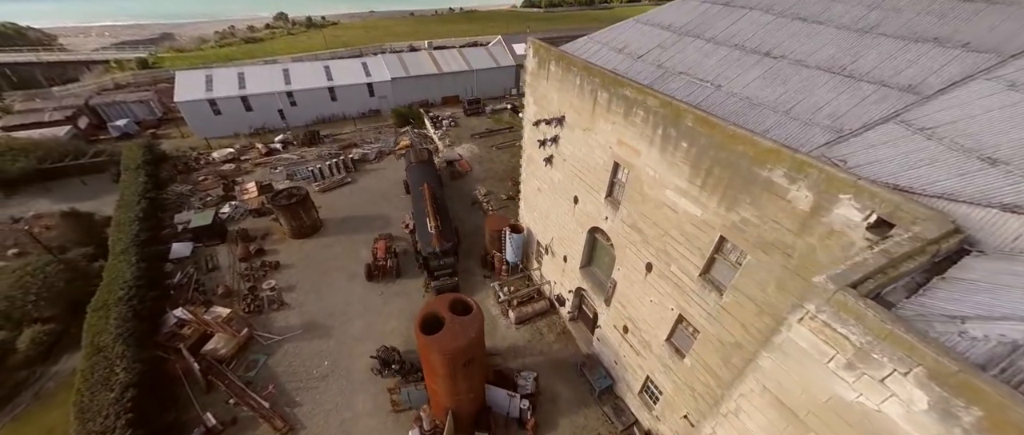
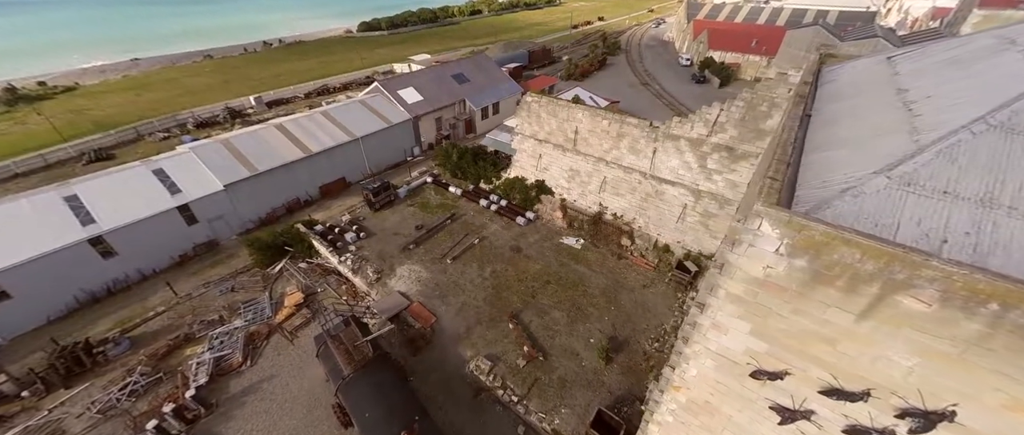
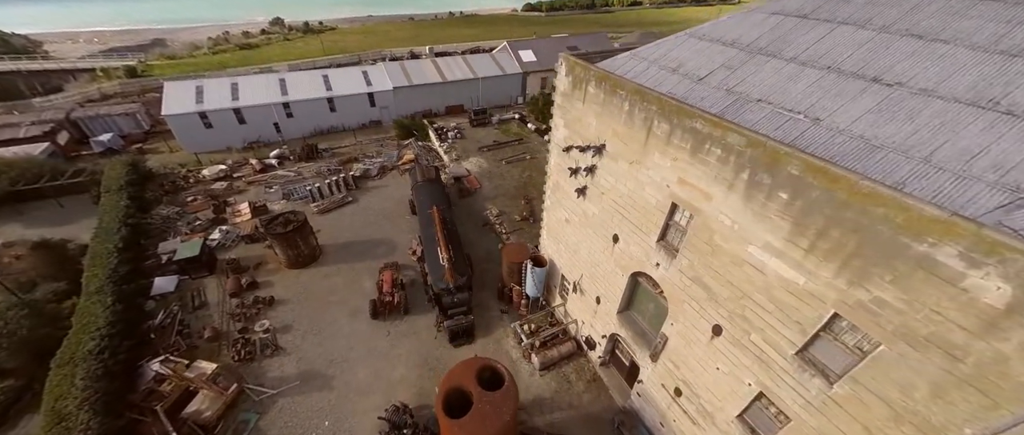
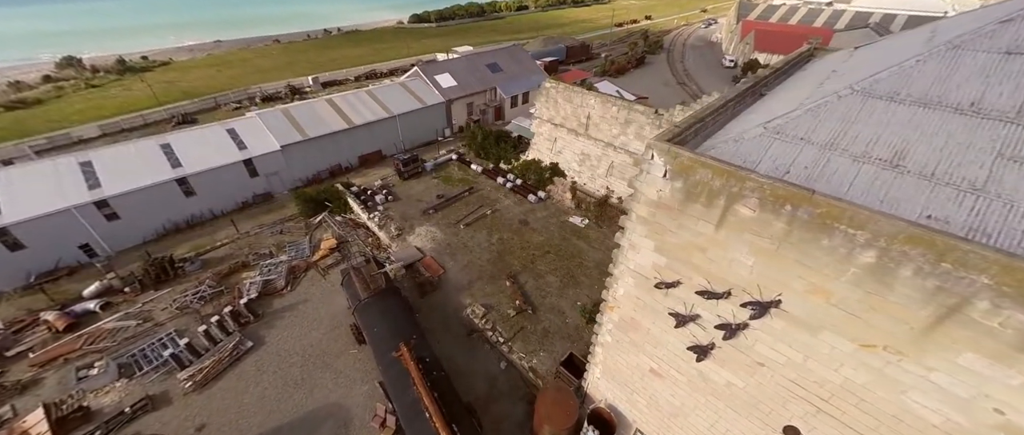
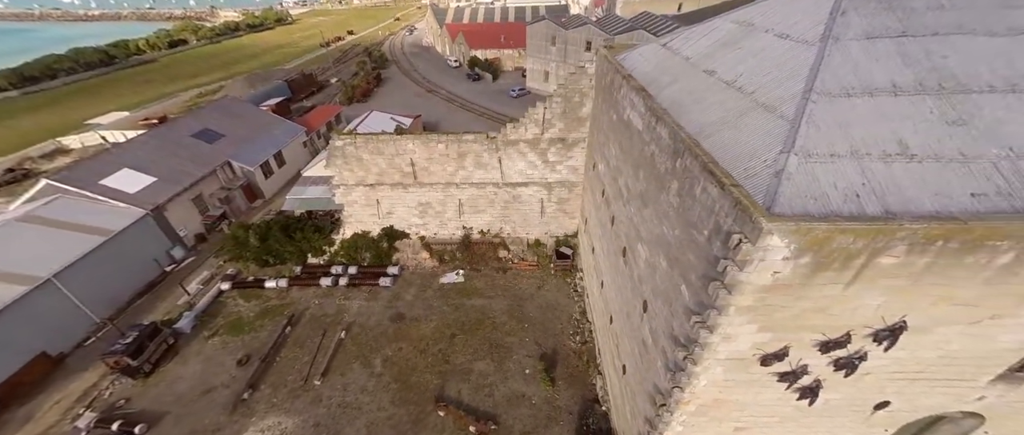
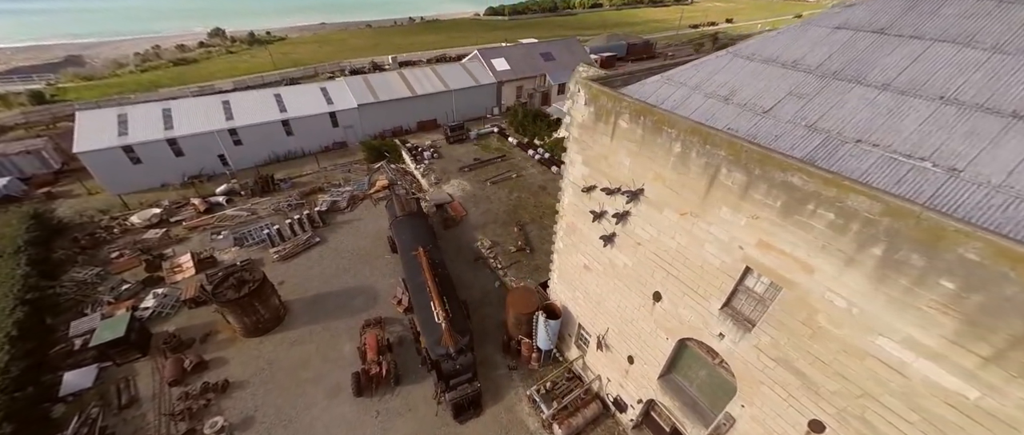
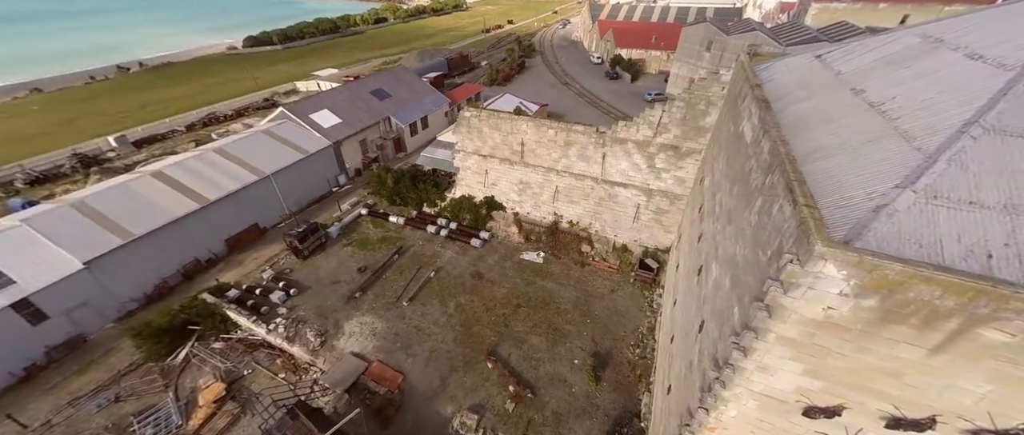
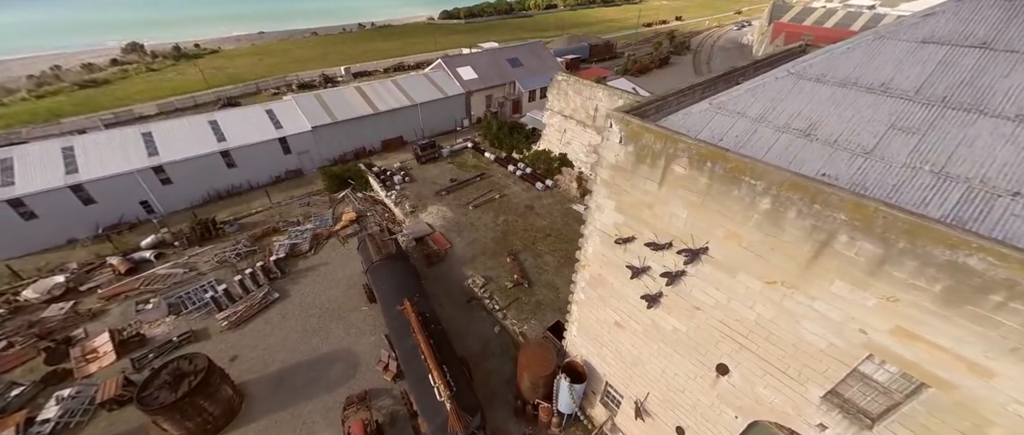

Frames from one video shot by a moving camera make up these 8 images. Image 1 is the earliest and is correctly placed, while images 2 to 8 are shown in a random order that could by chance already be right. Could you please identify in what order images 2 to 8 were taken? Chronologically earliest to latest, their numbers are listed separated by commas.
3, 6, 8, 4, 2, 7, 5
